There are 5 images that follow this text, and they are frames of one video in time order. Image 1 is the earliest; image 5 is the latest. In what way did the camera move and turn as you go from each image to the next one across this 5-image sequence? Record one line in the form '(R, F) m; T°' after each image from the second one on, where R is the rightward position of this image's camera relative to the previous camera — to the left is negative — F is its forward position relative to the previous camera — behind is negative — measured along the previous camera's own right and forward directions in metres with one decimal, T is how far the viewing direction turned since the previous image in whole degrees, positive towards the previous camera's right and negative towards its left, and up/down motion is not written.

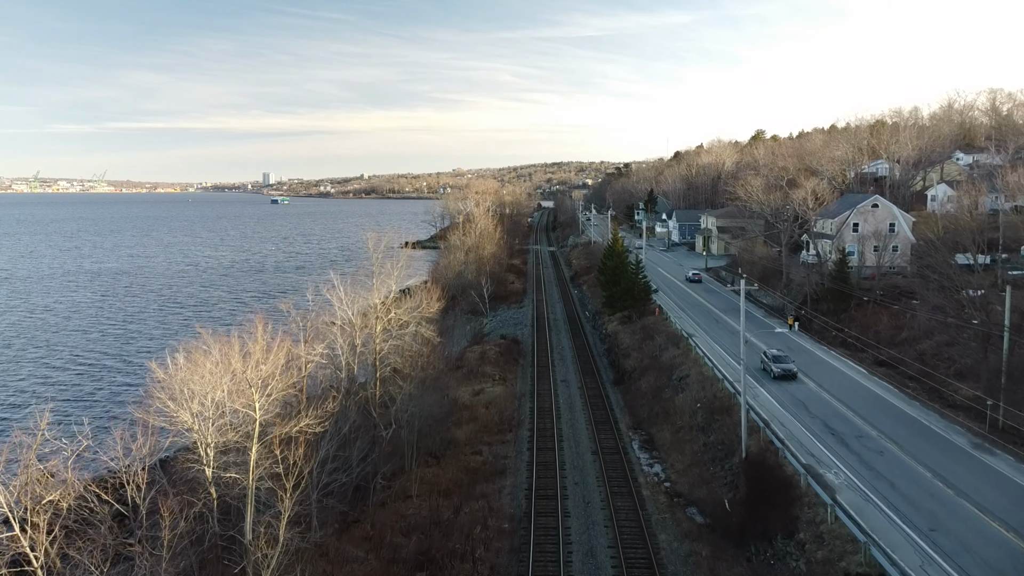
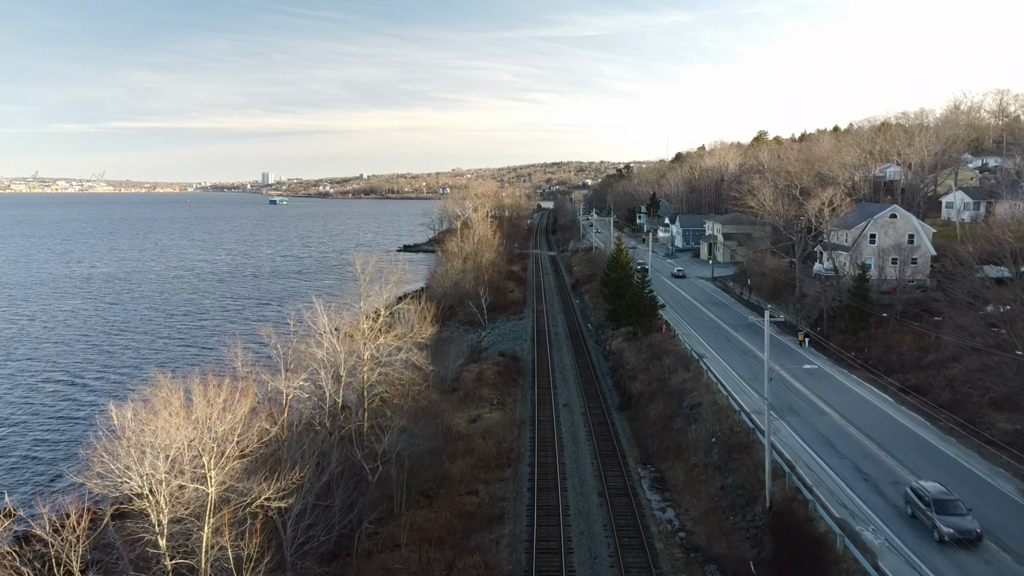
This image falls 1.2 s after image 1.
(0.0, +1.8) m; 0°
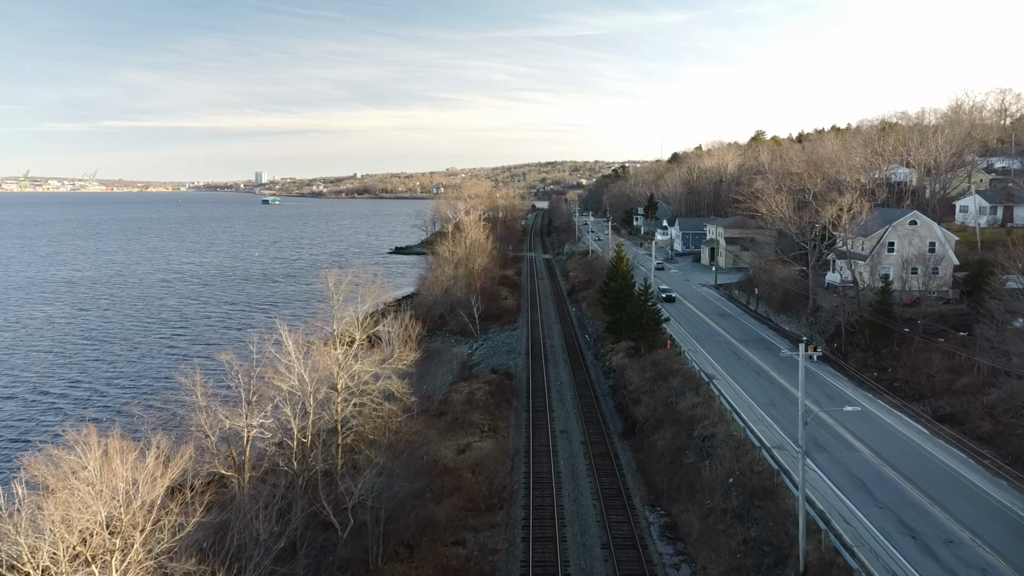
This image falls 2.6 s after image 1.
(+0.1, +2.4) m; +1°
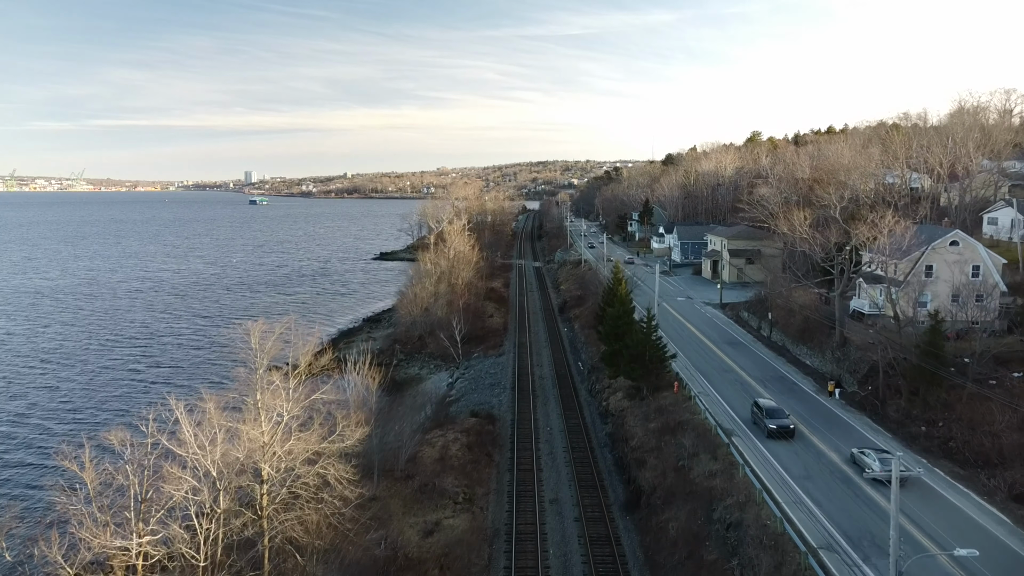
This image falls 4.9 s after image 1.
(+0.4, +4.2) m; +1°
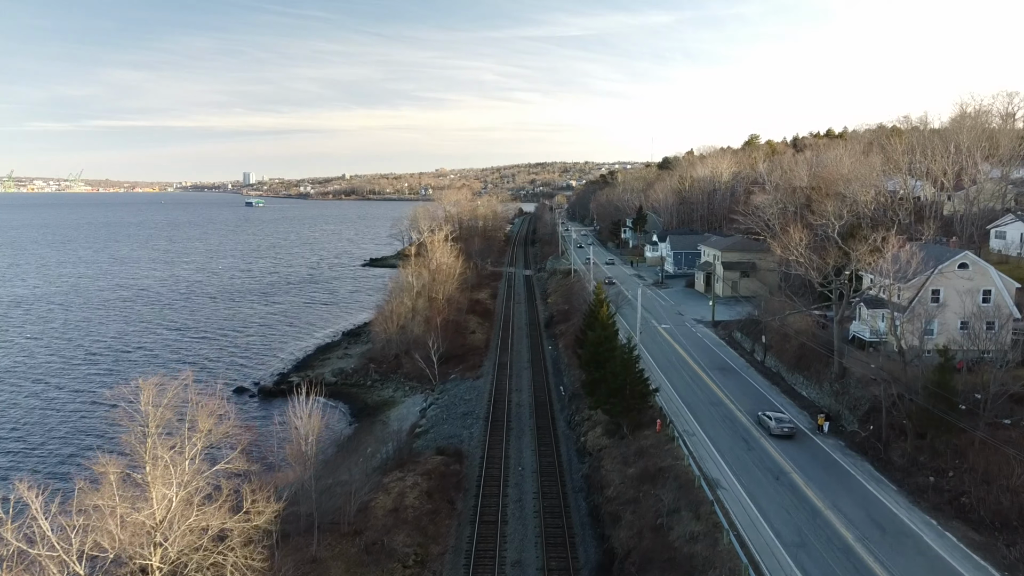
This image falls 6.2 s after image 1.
(+1.3, +2.3) m; 0°
